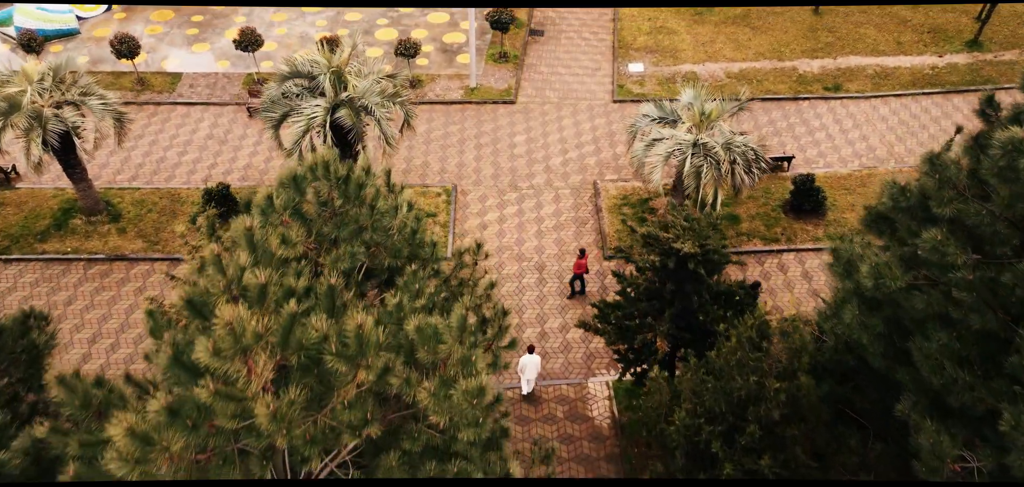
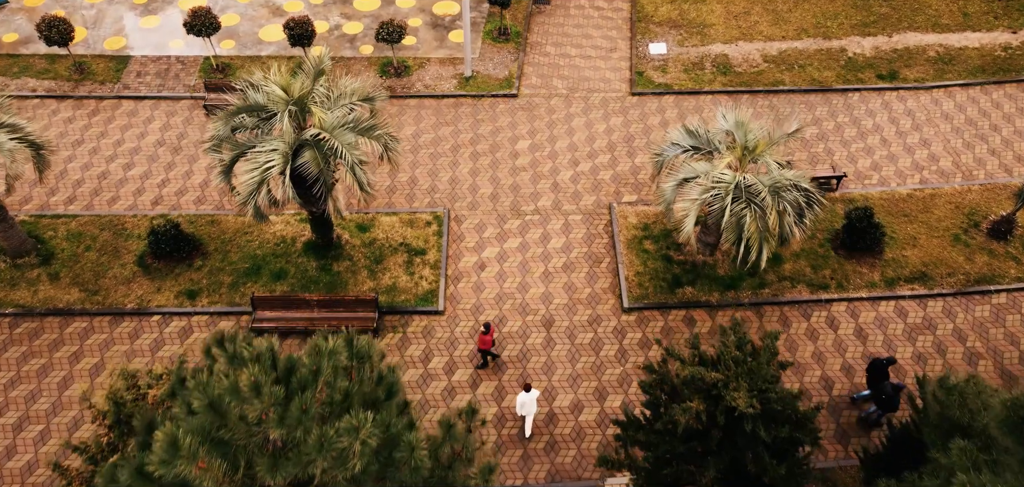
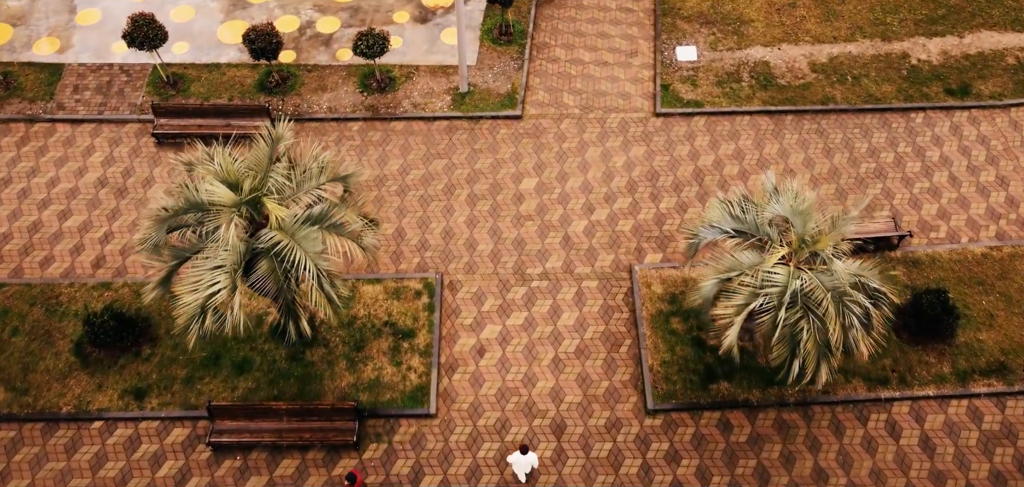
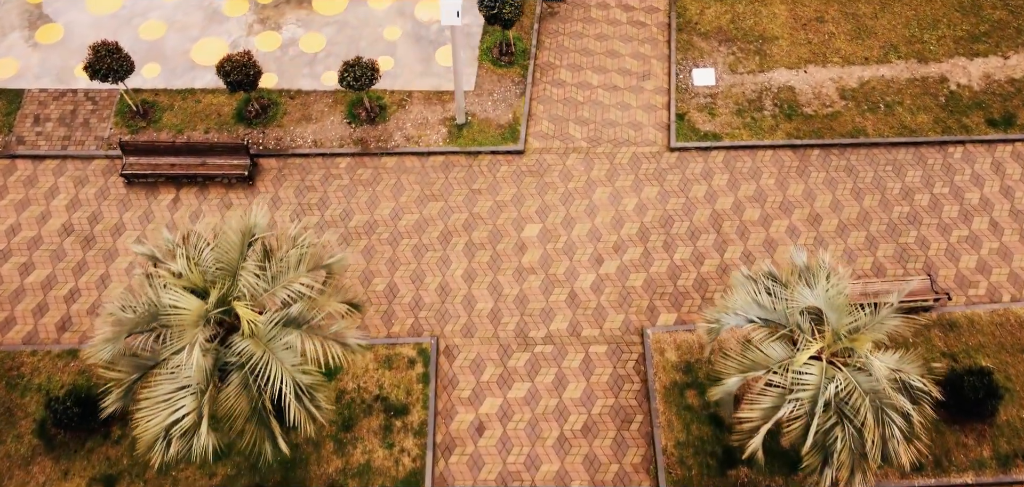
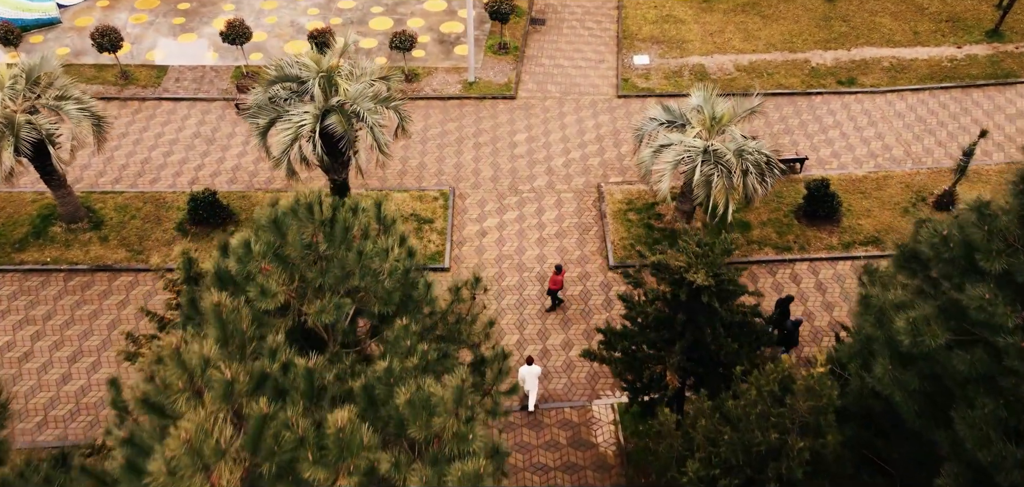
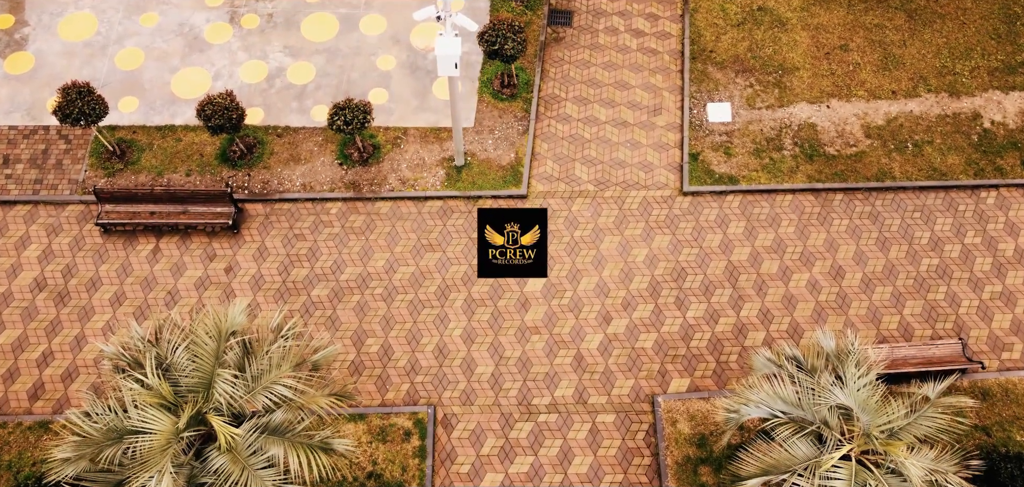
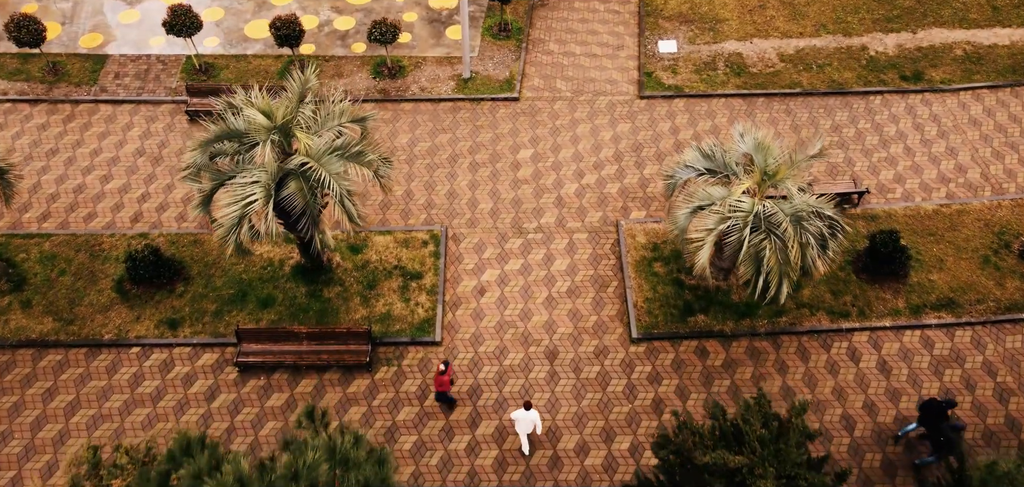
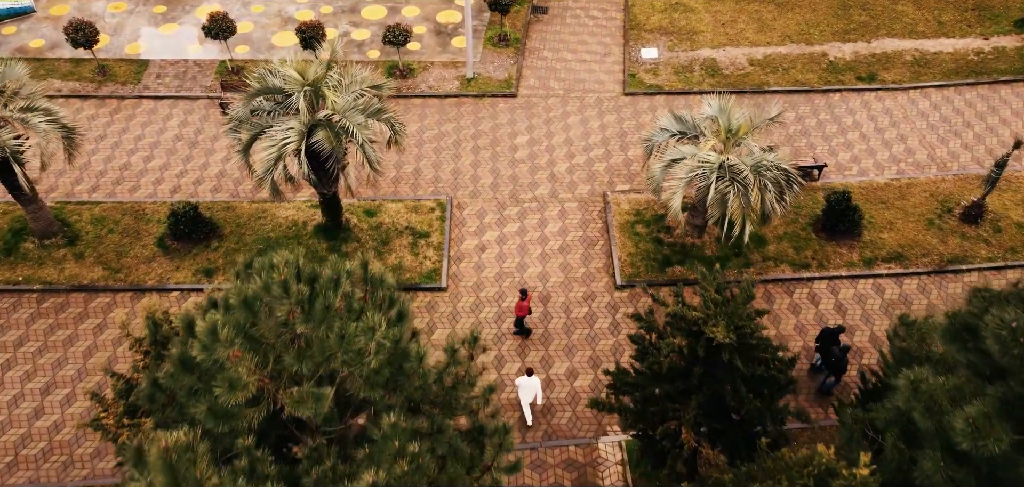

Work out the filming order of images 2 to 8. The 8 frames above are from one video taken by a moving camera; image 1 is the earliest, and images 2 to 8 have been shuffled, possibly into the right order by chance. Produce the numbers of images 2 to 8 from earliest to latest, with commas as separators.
5, 8, 2, 7, 3, 4, 6
